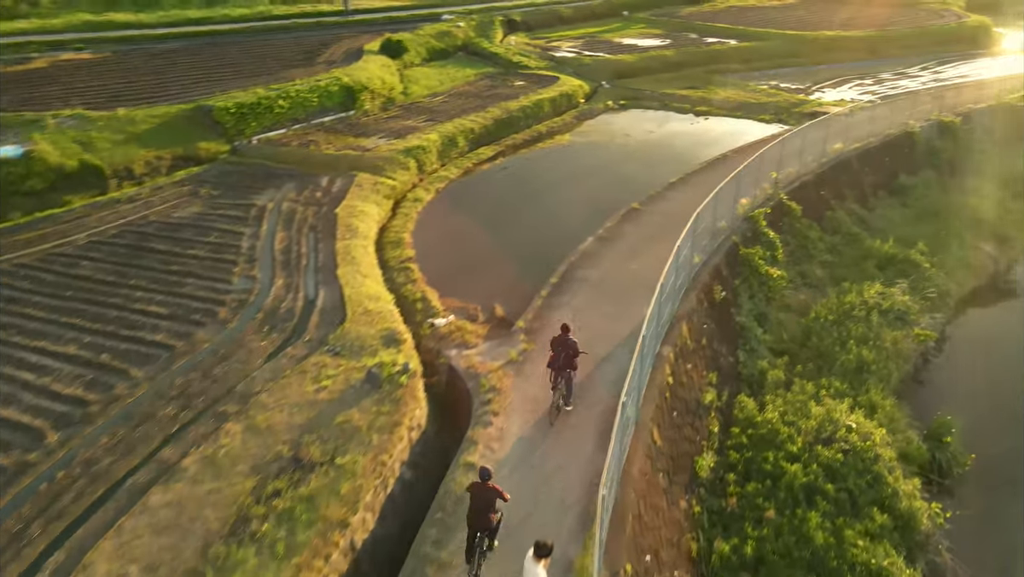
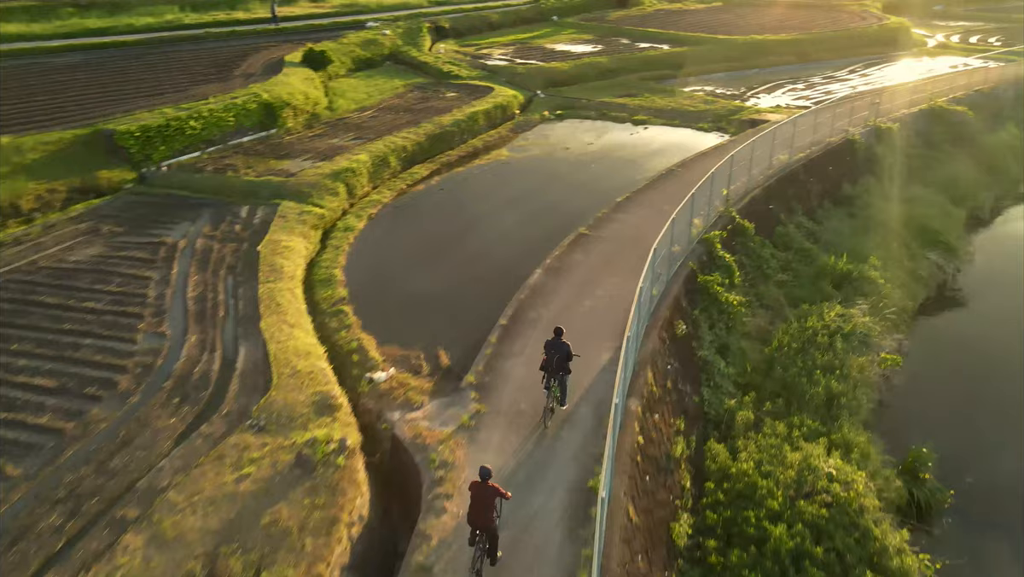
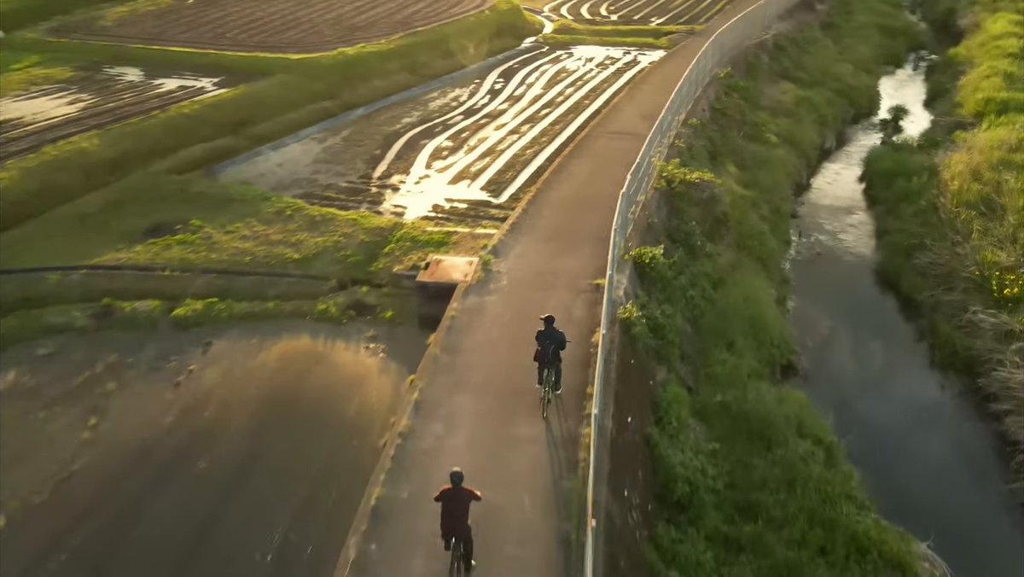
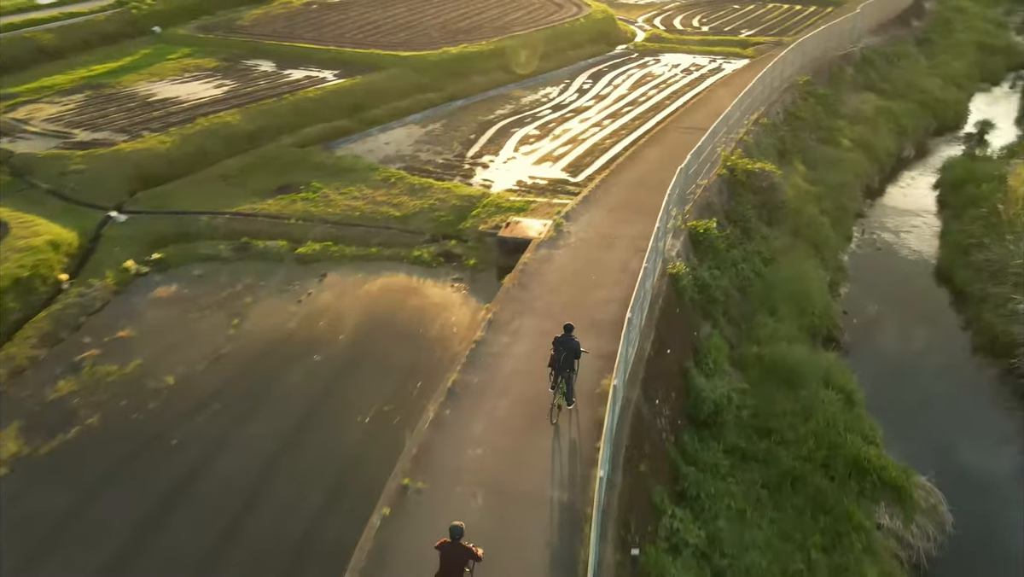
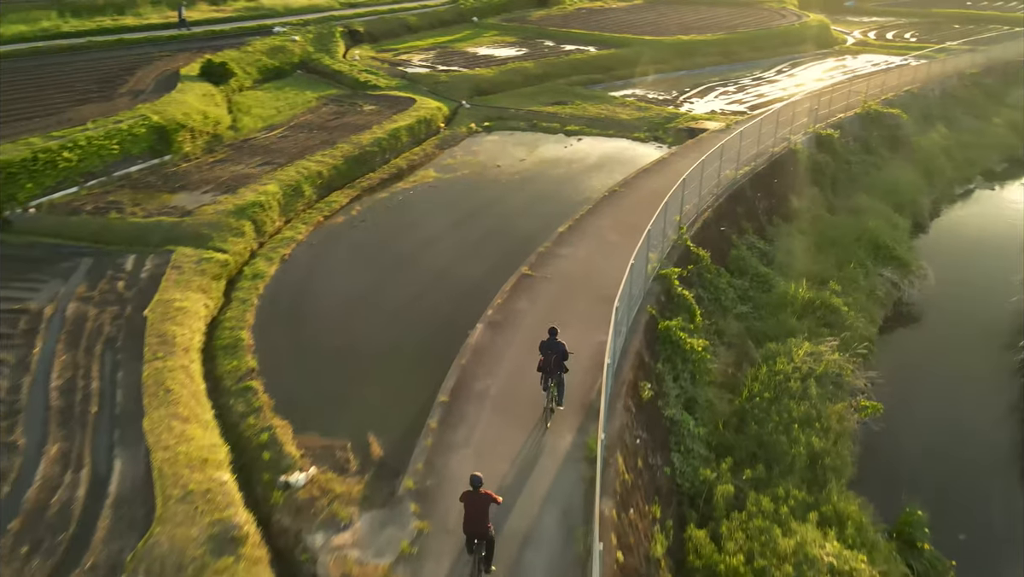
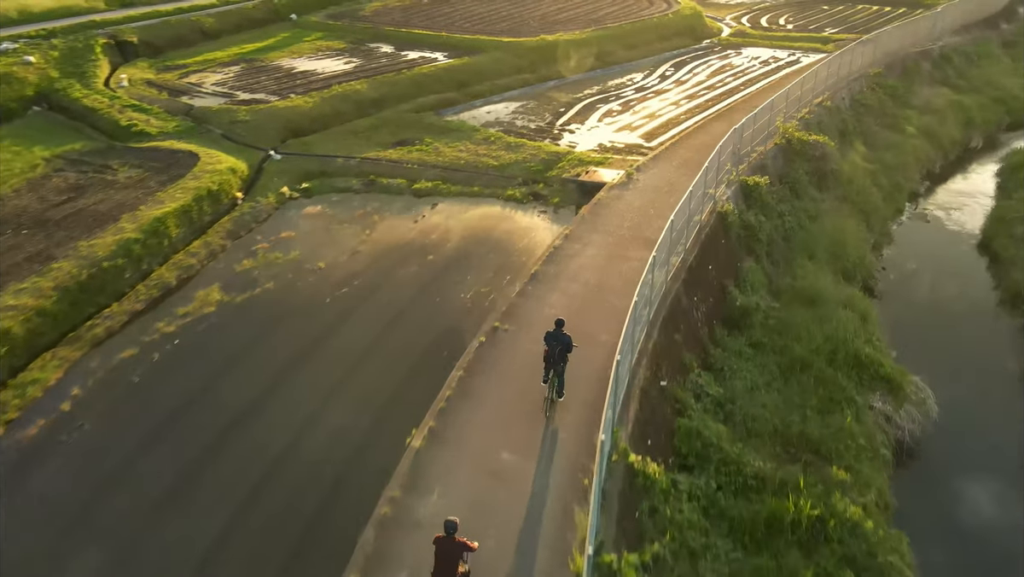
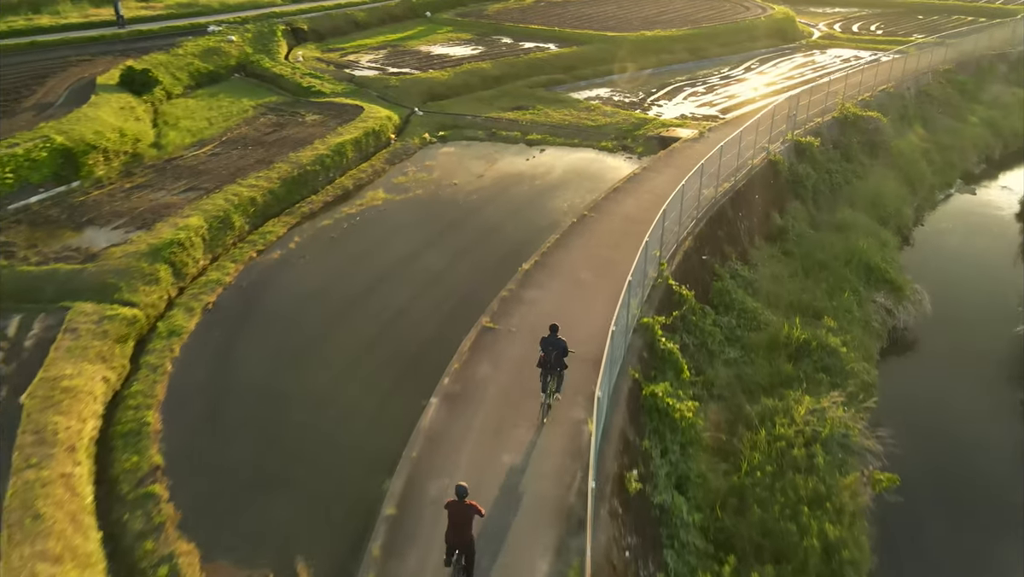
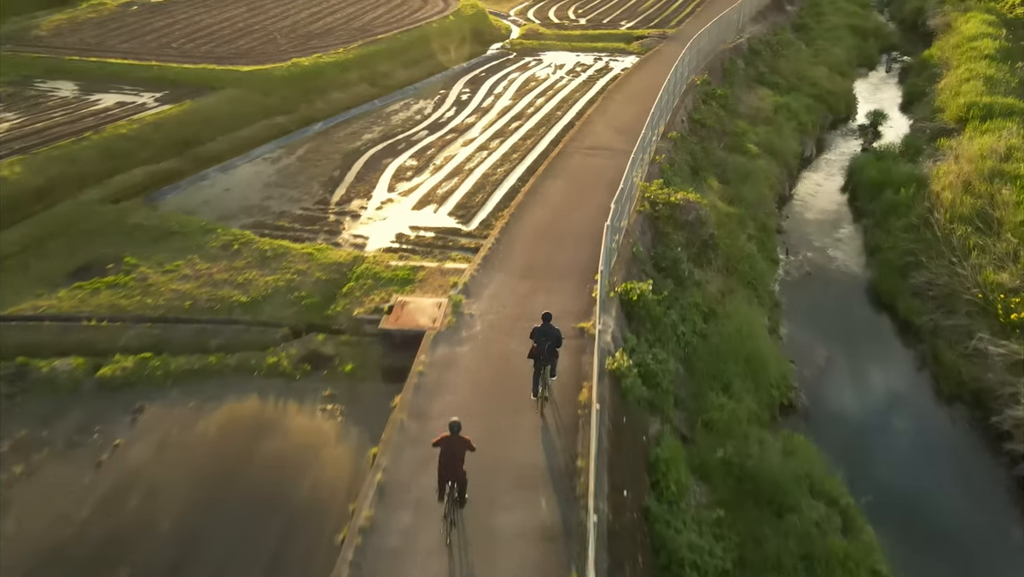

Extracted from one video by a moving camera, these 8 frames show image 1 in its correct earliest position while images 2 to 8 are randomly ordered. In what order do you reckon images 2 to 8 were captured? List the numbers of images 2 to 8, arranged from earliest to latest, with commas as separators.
2, 5, 7, 6, 4, 3, 8
